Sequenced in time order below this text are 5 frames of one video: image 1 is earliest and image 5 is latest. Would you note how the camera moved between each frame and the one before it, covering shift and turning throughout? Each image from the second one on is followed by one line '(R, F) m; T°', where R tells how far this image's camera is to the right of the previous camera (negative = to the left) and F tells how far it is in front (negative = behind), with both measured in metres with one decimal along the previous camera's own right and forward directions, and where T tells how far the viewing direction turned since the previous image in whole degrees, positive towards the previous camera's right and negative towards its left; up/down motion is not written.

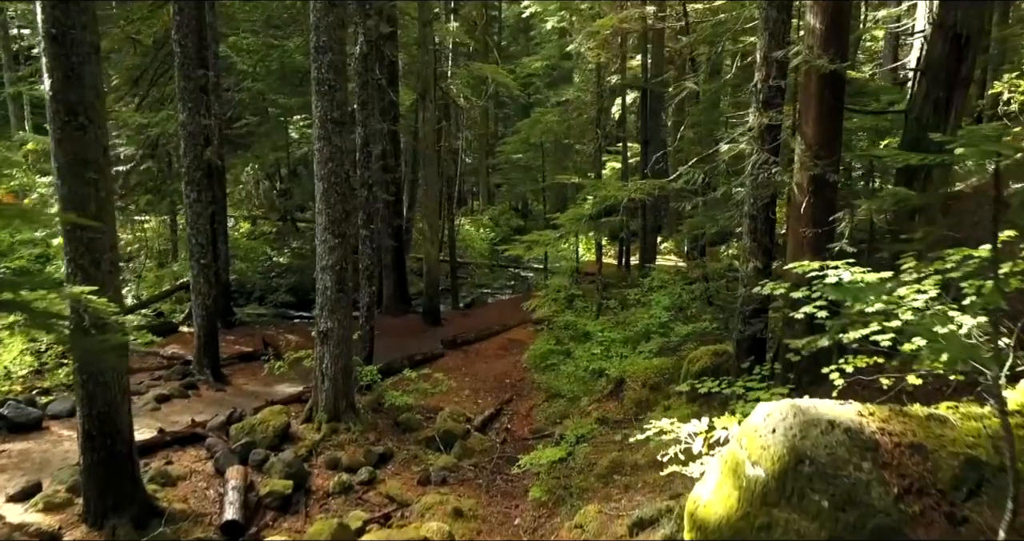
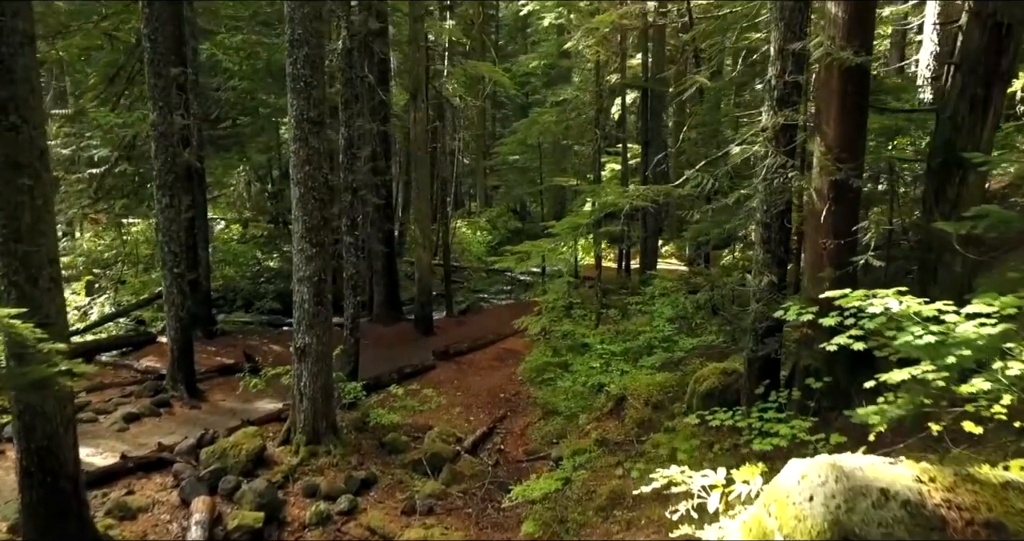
(+0.2, +0.7) m; 0°
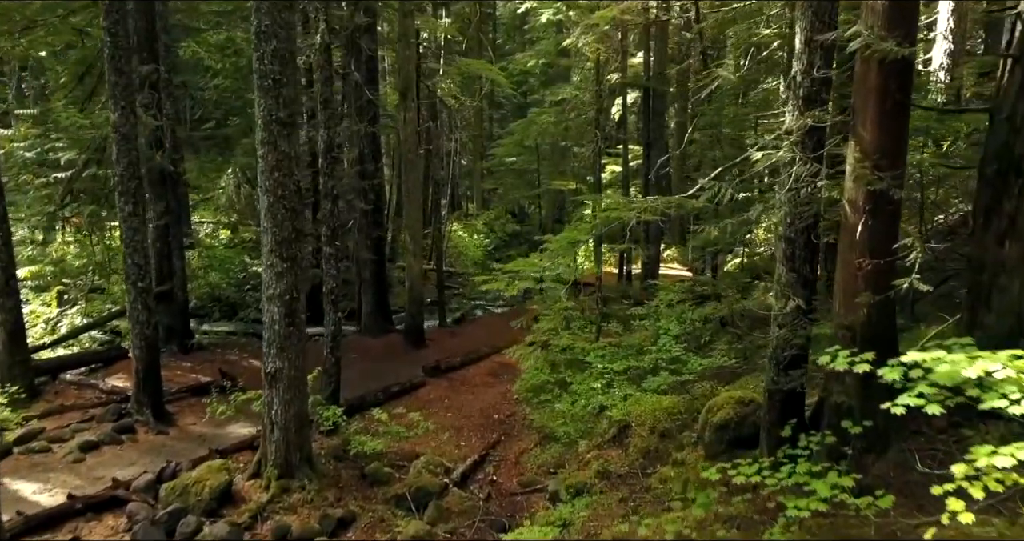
(+0.2, +0.9) m; 0°
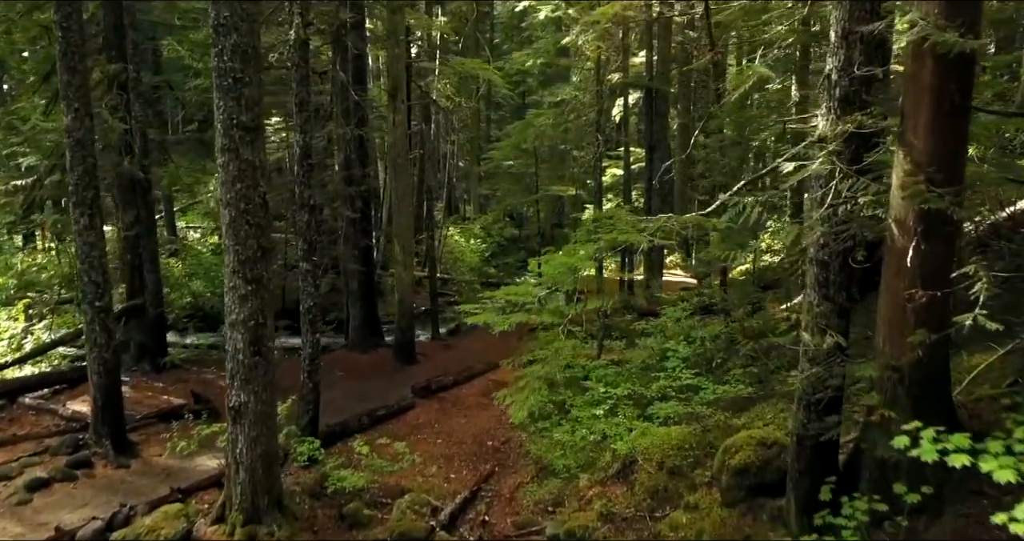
(+0.2, +0.9) m; 0°
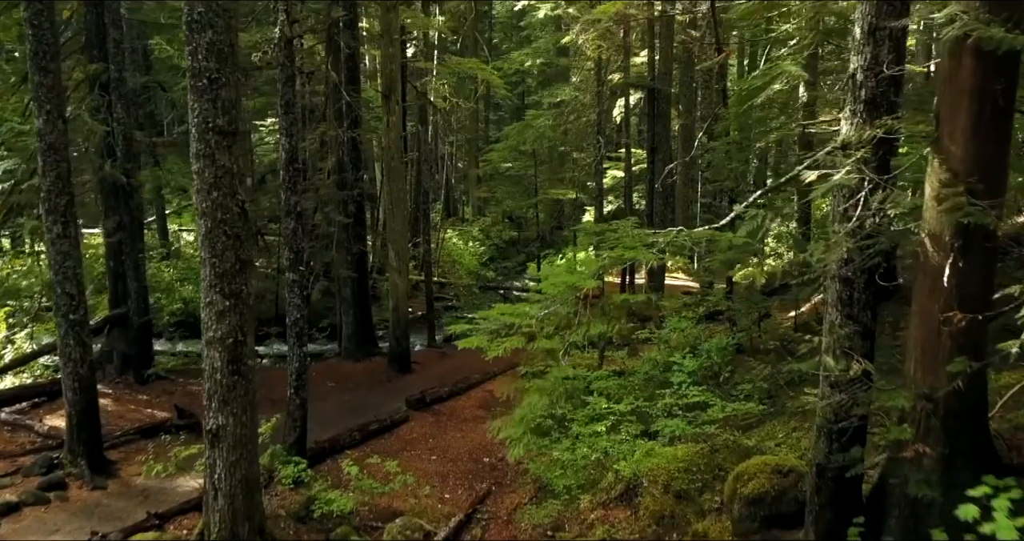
(+0.1, +0.5) m; 0°
